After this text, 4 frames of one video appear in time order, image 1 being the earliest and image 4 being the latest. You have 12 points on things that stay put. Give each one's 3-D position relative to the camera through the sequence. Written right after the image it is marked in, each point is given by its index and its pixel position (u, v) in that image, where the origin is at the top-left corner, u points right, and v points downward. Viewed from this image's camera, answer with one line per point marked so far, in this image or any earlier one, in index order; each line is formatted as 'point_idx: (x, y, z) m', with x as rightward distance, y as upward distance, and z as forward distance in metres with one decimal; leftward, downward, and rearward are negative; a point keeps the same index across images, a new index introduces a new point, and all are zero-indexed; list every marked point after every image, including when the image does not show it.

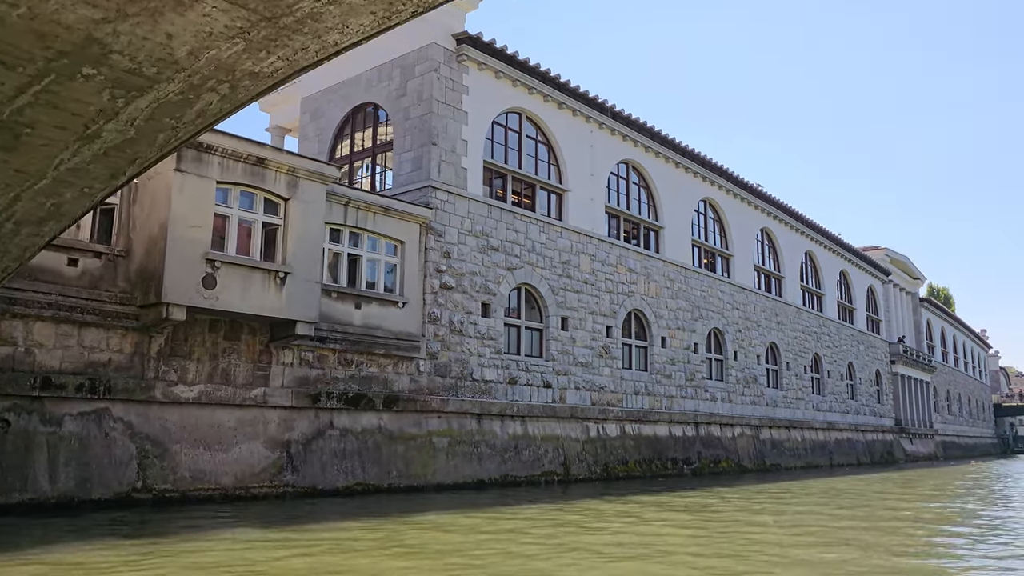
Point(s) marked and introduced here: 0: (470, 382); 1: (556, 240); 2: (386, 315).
0: (-0.7, -1.5, +14.2) m
1: (+0.8, +0.9, +16.5) m
2: (-1.8, -0.4, +13.0) m
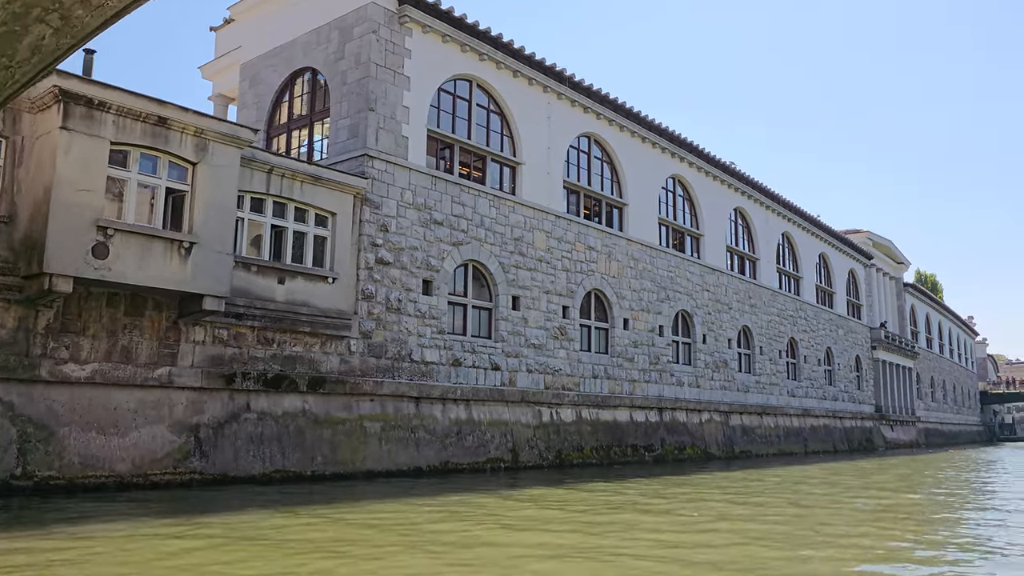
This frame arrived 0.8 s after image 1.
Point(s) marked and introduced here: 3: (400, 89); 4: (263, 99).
0: (-1.6, -1.1, +13.4) m
1: (-0.1, +1.3, +15.6) m
2: (-2.7, 0.0, +12.2) m
3: (-1.7, +3.1, +13.9) m
4: (-4.3, +3.3, +15.3) m
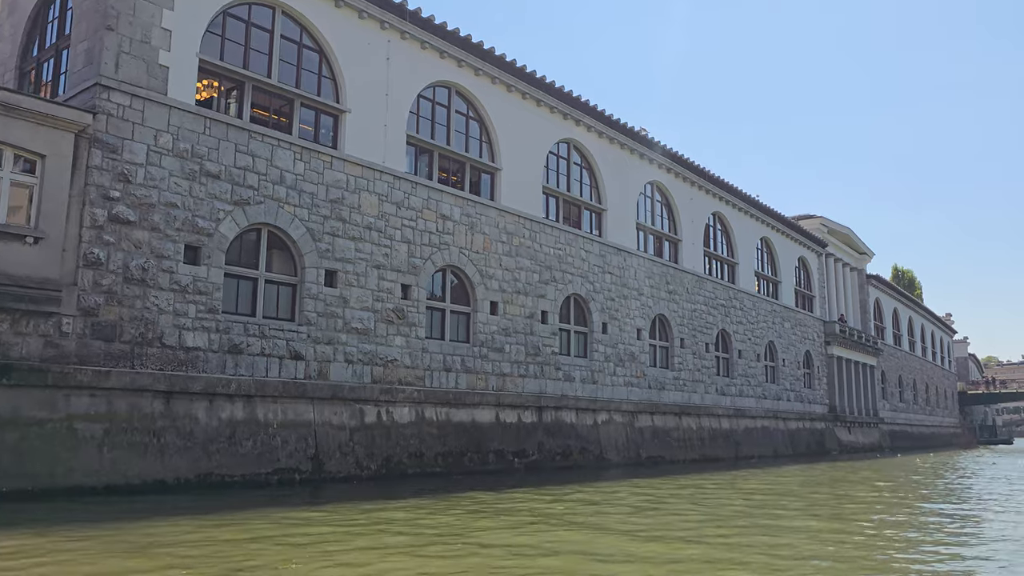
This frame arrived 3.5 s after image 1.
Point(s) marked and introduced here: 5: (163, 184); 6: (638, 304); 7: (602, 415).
0: (-4.2, -0.7, +10.6) m
1: (-2.8, +1.7, +12.9) m
2: (-5.4, +0.4, +9.4) m
3: (-4.4, +3.5, +11.1) m
4: (-7.0, +3.7, +12.5) m
5: (-4.3, +1.3, +10.9) m
6: (+2.8, -0.4, +20.0) m
7: (+1.8, -2.6, +18.0) m
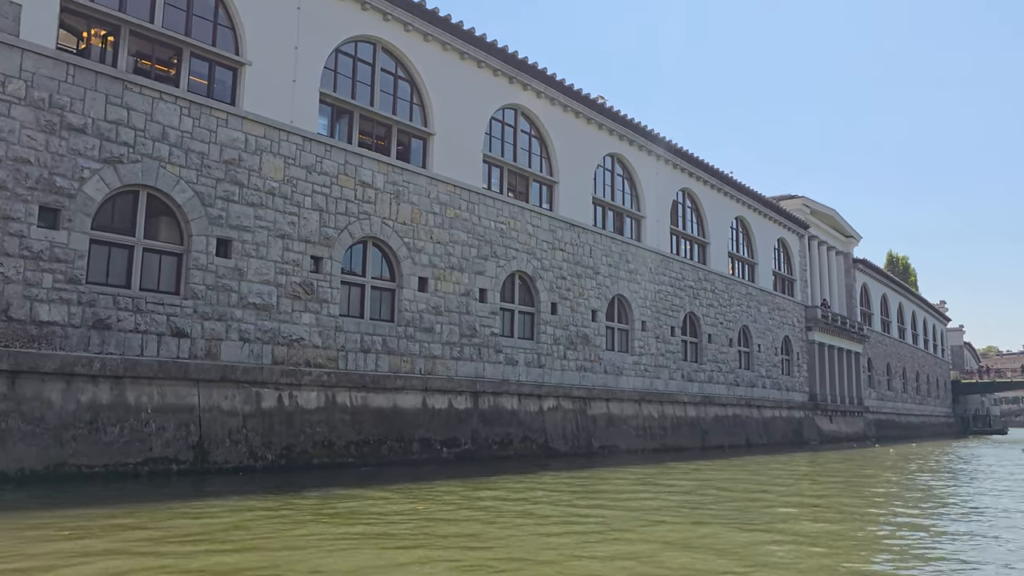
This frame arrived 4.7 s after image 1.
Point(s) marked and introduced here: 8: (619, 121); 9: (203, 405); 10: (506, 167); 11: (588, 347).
0: (-5.4, -0.4, +9.4) m
1: (-3.9, +2.1, +11.6) m
2: (-6.5, +0.7, +8.1) m
3: (-5.5, +3.9, +9.8) m
4: (-8.1, +4.0, +11.2) m
5: (-5.4, +1.6, +9.6) m
6: (+1.7, +0.1, +18.7) m
7: (+0.7, -2.1, +16.7) m
8: (+2.4, +3.7, +19.8) m
9: (-3.8, -1.4, +11.0) m
10: (-0.1, +2.3, +16.8) m
11: (+1.6, -1.2, +18.3) m
